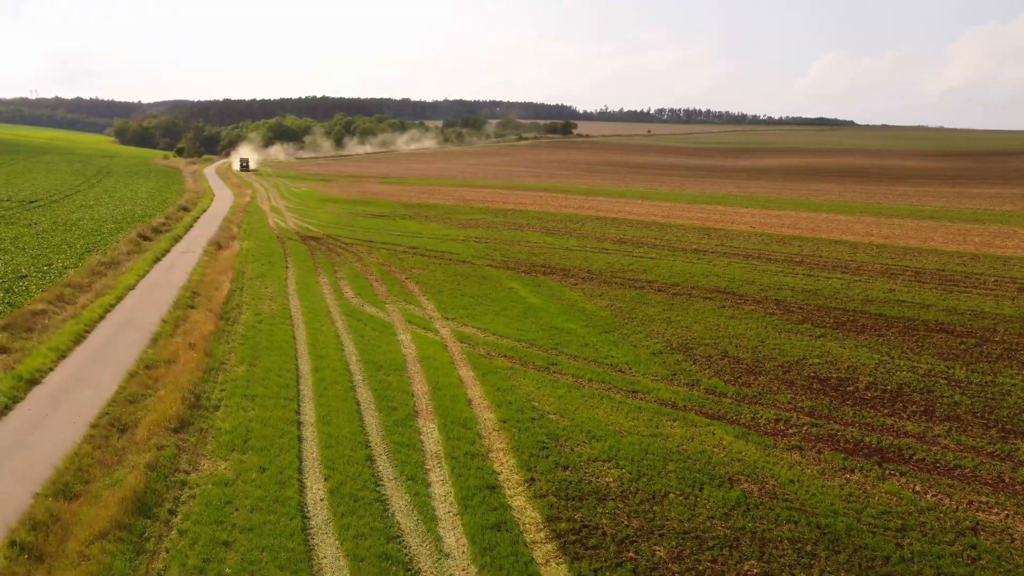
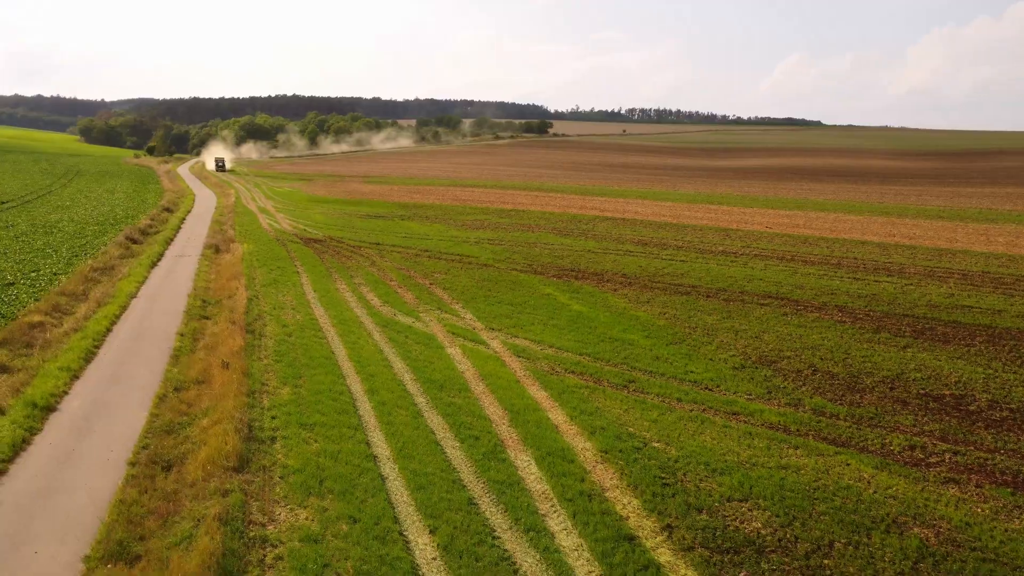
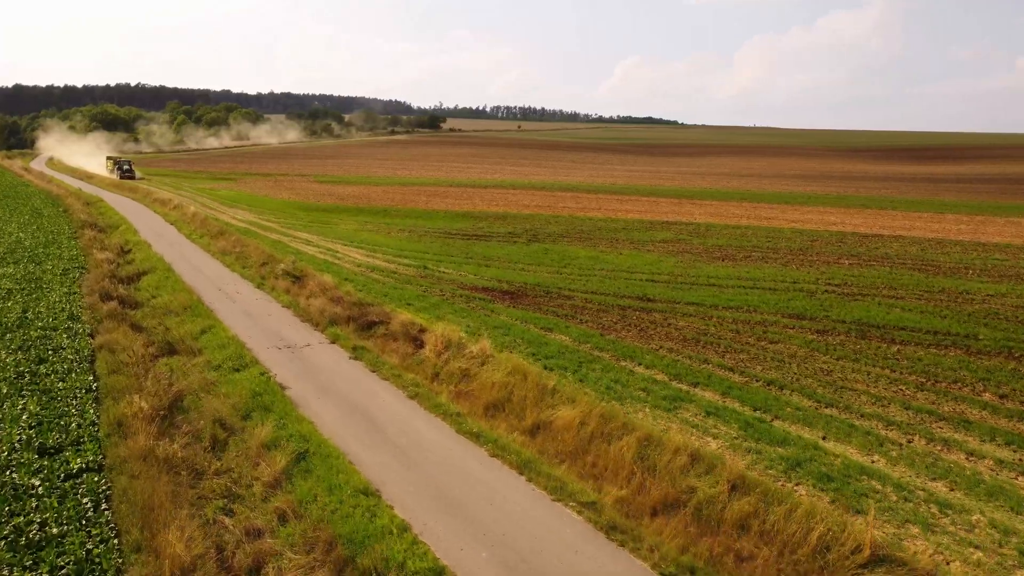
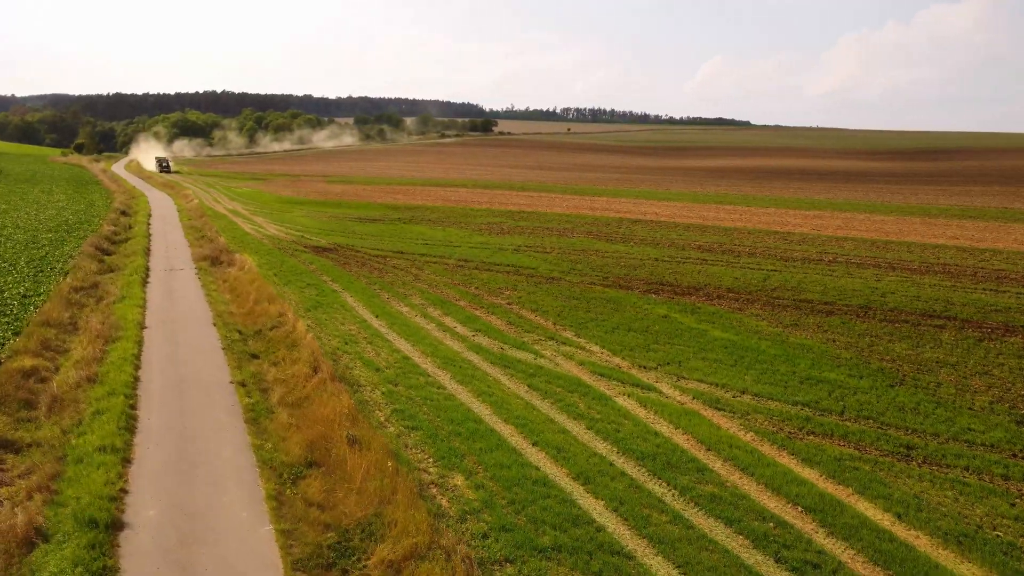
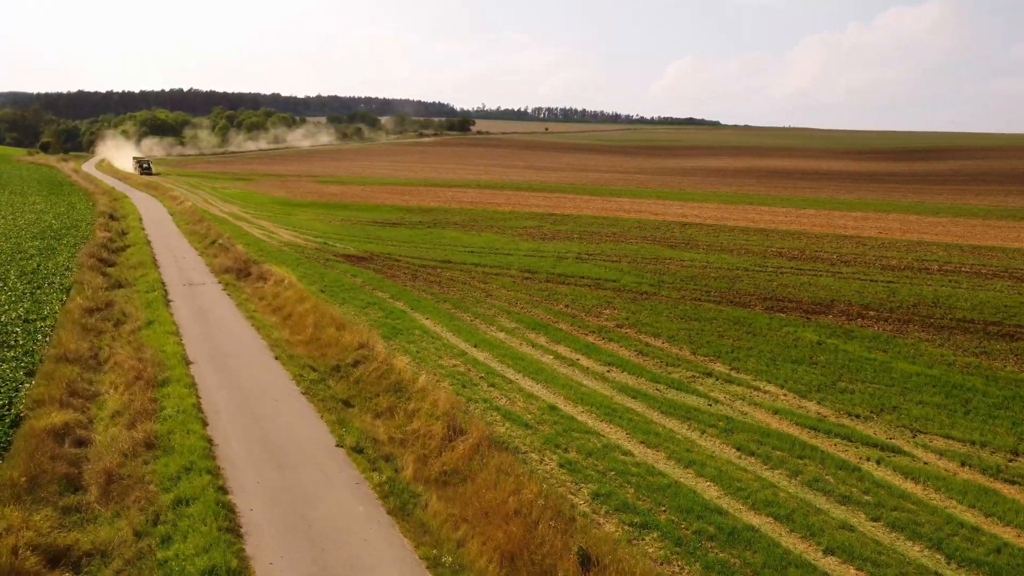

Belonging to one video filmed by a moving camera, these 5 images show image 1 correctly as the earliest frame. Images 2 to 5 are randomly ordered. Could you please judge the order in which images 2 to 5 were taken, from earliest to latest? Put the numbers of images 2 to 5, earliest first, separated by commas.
2, 4, 5, 3
